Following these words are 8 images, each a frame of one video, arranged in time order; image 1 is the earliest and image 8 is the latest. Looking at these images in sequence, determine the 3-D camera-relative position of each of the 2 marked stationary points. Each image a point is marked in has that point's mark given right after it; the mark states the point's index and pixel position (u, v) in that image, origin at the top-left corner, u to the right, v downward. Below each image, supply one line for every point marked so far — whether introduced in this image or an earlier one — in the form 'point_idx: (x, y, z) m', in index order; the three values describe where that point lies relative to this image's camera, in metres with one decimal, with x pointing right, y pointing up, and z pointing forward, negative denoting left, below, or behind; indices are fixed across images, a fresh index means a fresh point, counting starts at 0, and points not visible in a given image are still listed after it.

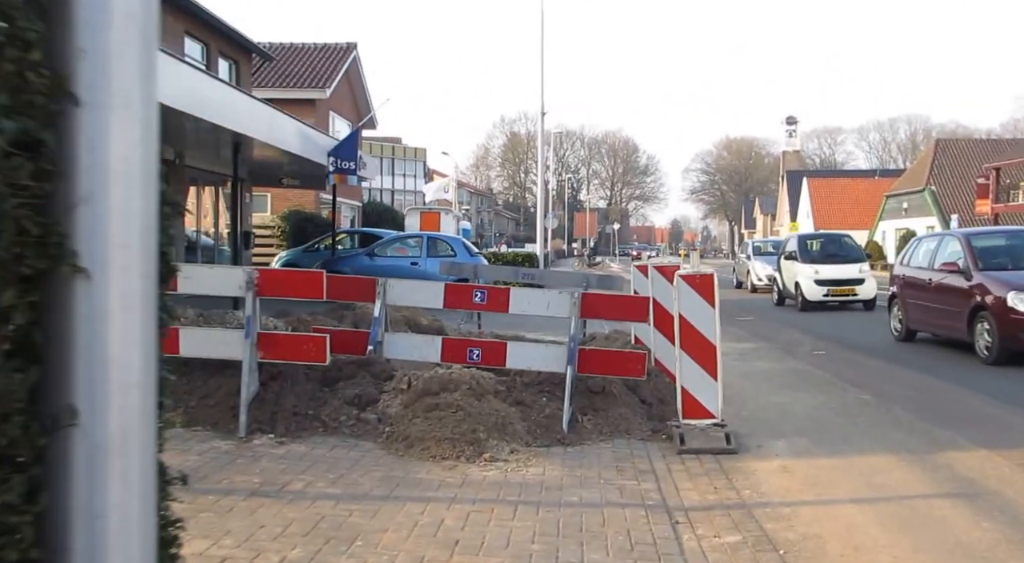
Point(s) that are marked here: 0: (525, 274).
0: (+0.2, +0.1, +12.3) m
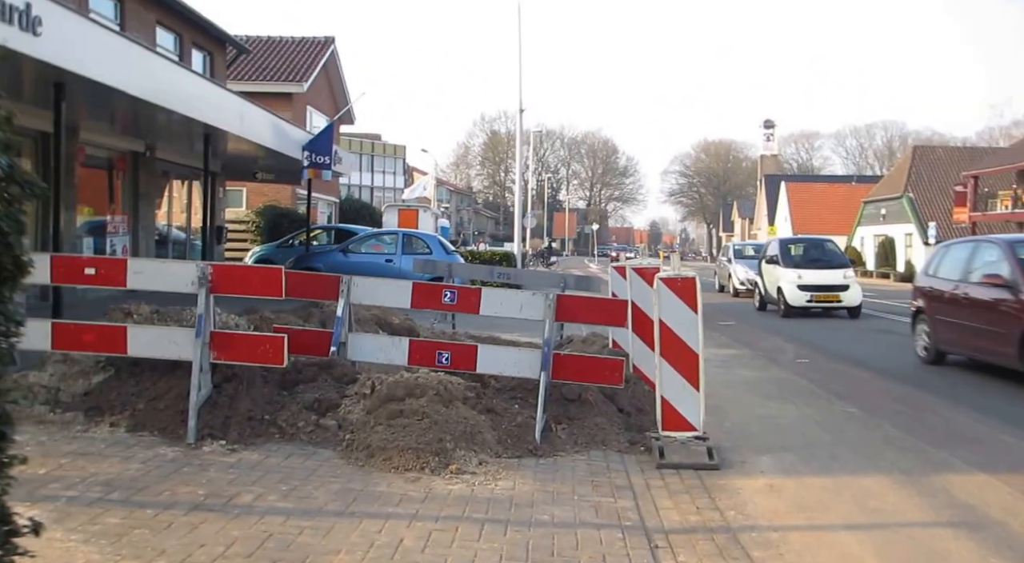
0: (-0.1, +0.1, +11.9) m
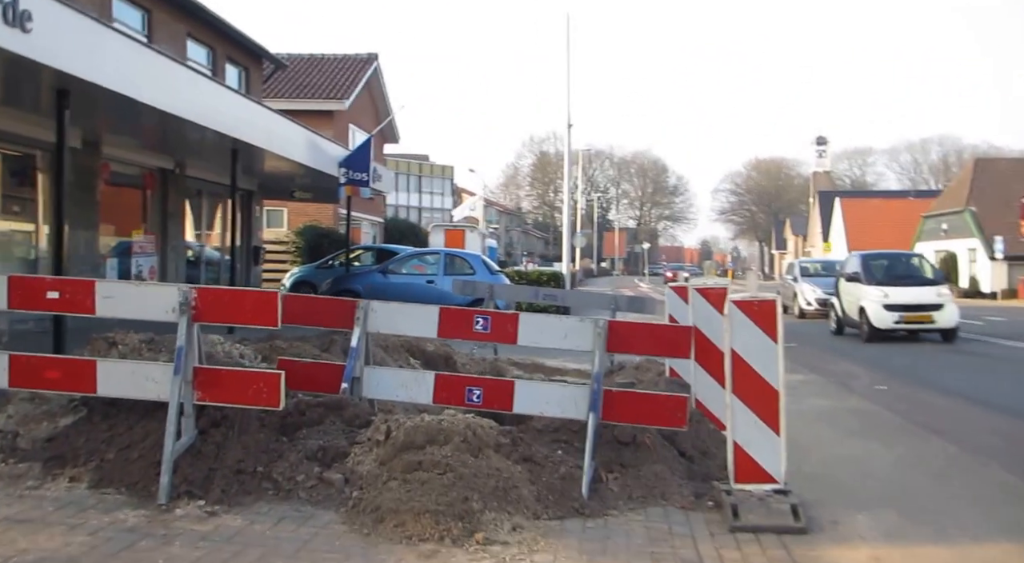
0: (+0.4, -0.2, +10.9) m
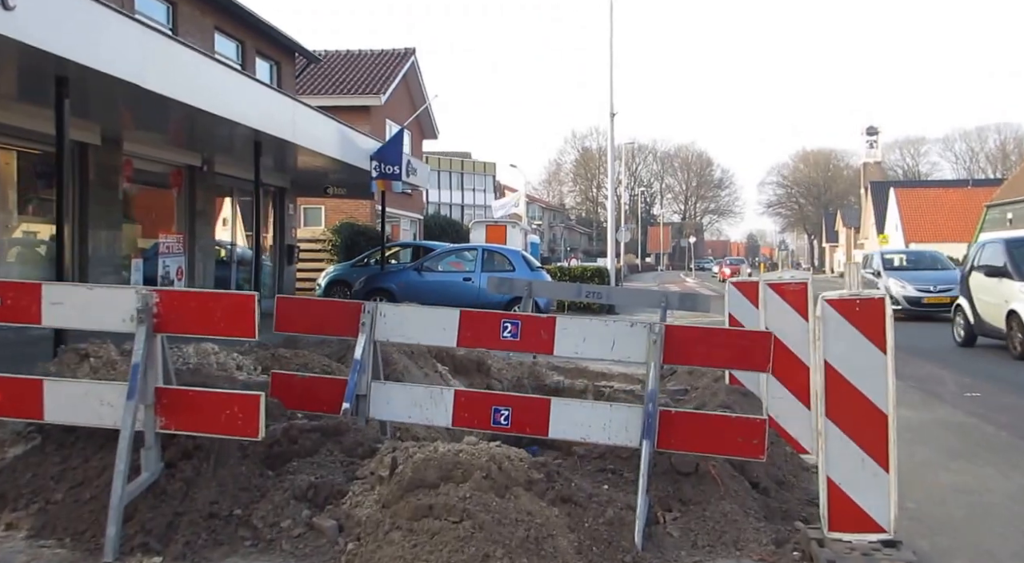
0: (+0.9, -0.1, +9.9) m
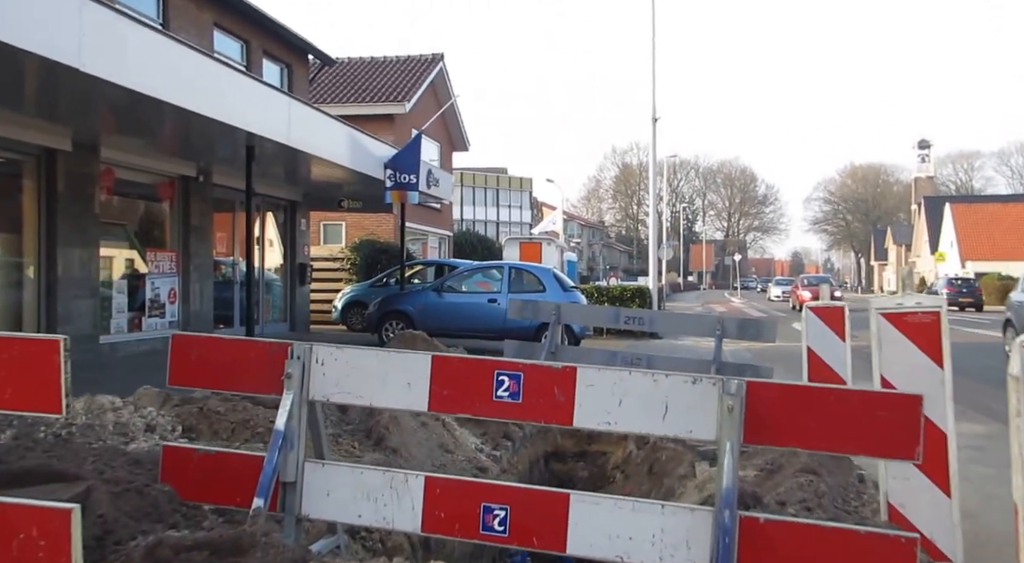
0: (+1.1, -0.3, +8.3) m
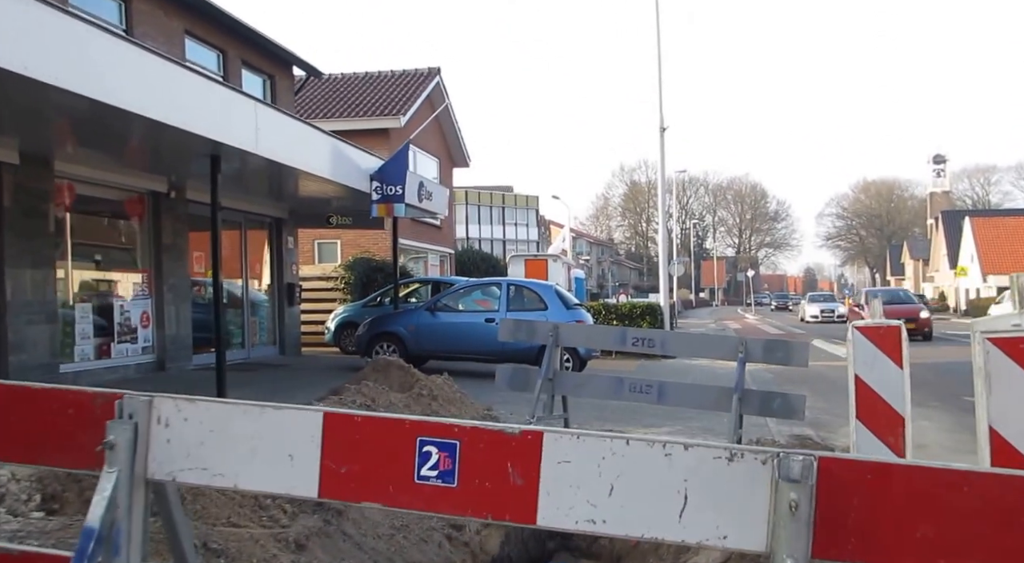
0: (+1.1, -0.5, +7.3) m
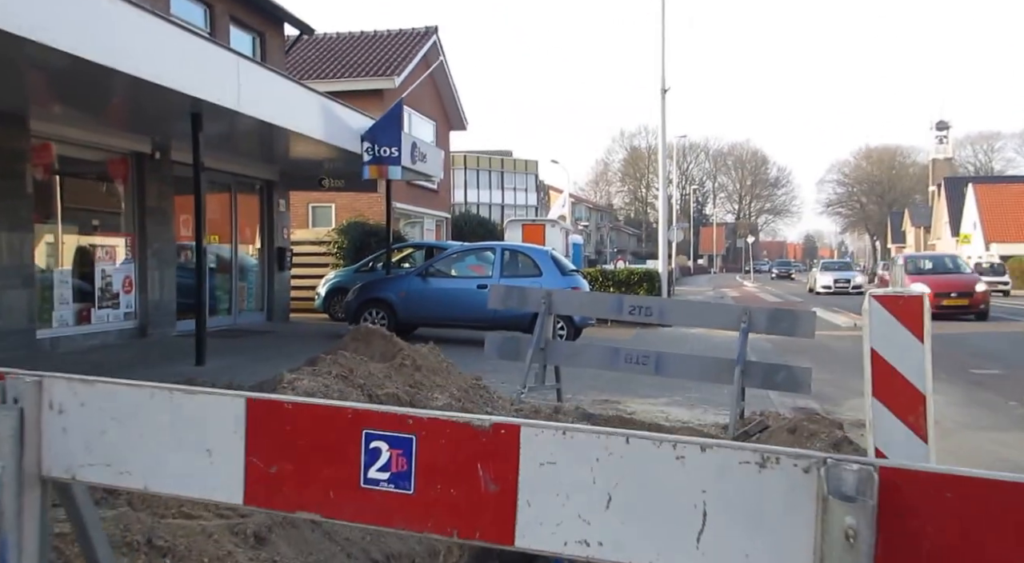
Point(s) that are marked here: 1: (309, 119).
0: (+1.0, -0.2, +6.9) m
1: (-2.8, +2.2, +11.8) m
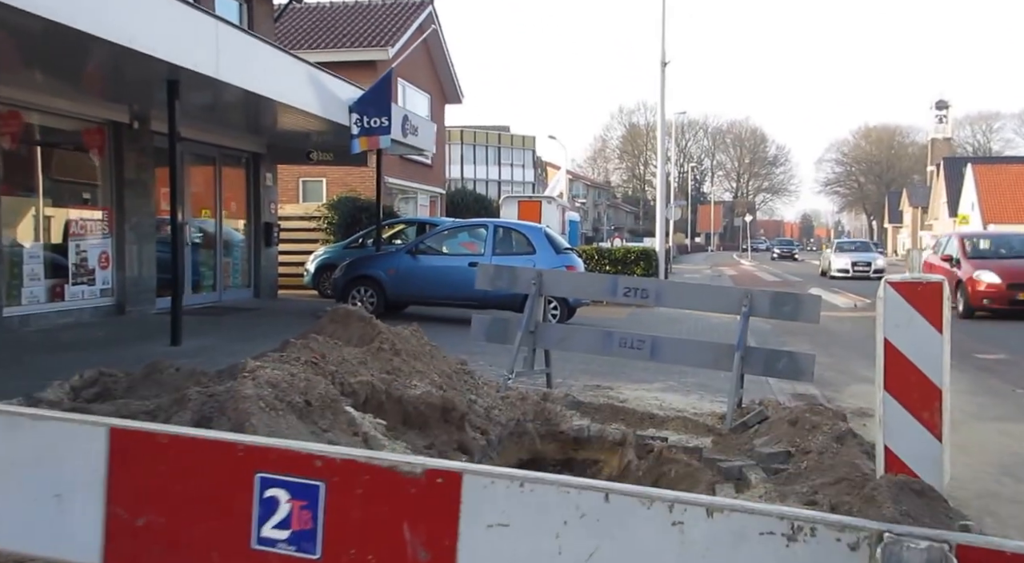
0: (+0.9, -0.1, +6.5) m
1: (-2.9, +2.6, +11.3) m
